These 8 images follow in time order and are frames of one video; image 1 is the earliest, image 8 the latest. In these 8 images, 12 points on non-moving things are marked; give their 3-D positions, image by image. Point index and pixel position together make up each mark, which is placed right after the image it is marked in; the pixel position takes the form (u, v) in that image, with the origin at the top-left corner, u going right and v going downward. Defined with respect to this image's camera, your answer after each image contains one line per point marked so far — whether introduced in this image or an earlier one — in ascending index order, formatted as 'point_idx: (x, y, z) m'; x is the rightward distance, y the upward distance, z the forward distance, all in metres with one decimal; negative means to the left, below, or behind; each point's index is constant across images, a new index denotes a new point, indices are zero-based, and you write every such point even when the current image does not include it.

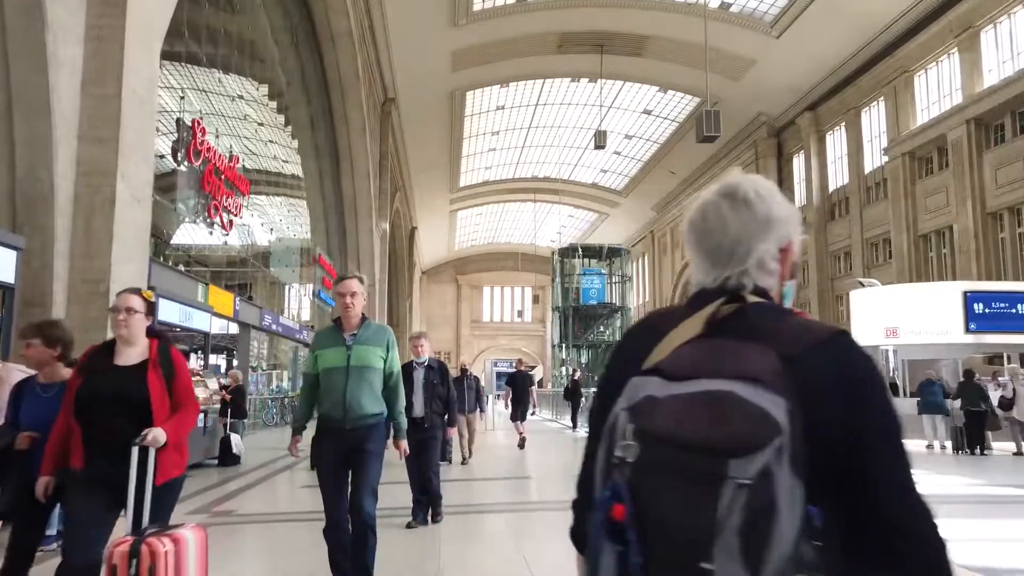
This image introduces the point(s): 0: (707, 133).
0: (+4.9, +3.9, +18.5) m
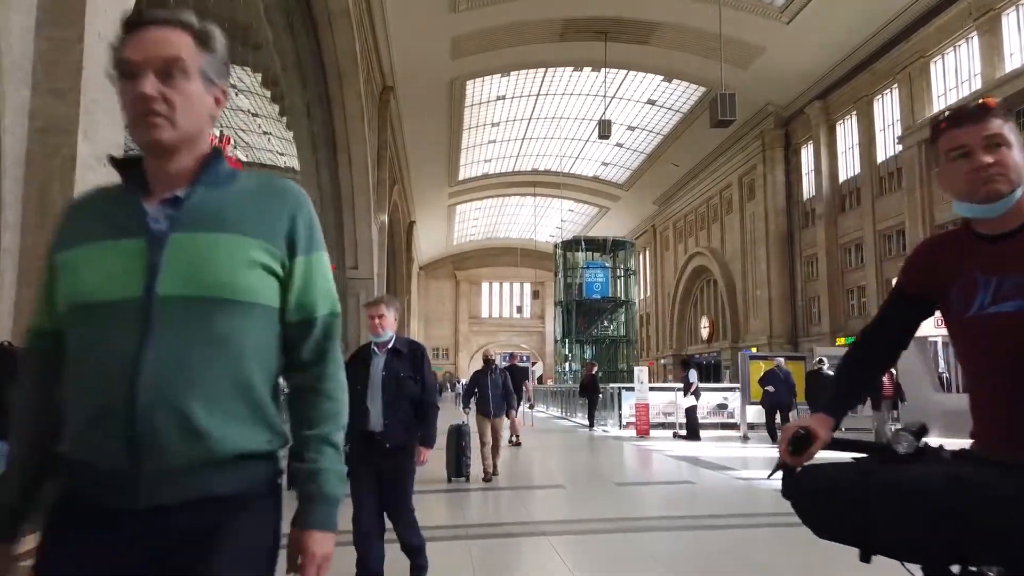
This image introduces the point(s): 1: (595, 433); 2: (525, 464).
0: (+5.1, +4.1, +17.7) m
1: (+1.5, -2.7, +13.3) m
2: (+0.2, -2.4, +9.6) m
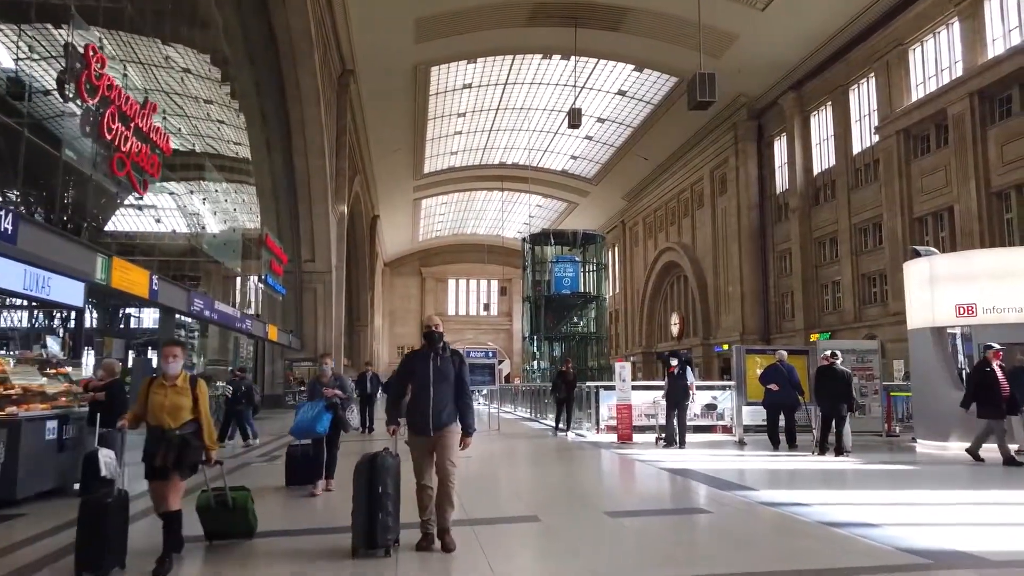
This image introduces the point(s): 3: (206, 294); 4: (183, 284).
0: (+4.3, +4.3, +16.7) m
1: (+1.0, -2.5, +12.1) m
2: (-0.2, -2.2, +8.3) m
3: (-6.0, -0.1, +14.3) m
4: (-5.8, +0.1, +12.9) m
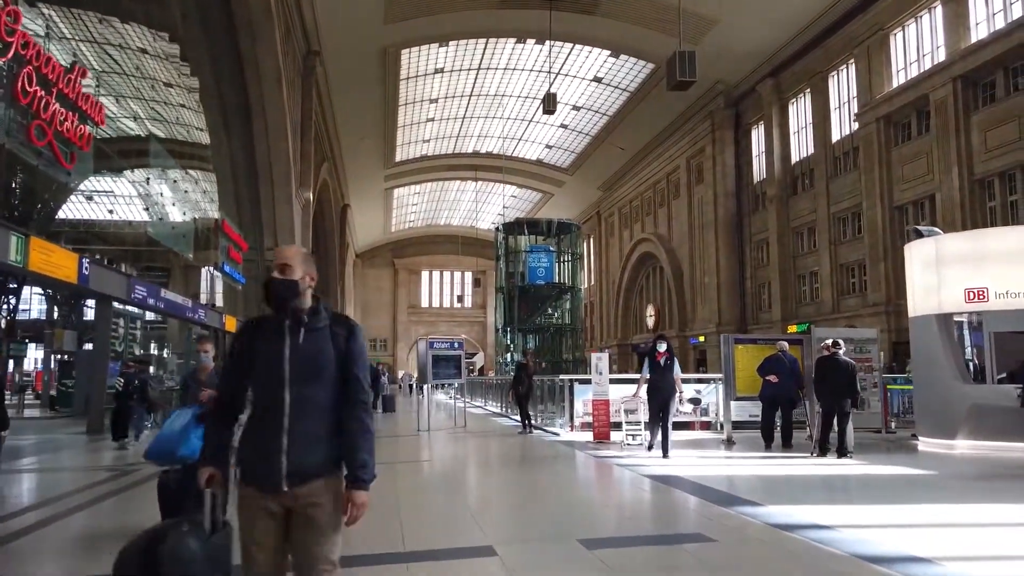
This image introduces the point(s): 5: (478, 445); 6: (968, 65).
0: (+3.7, +4.6, +15.9) m
1: (+0.5, -2.3, +11.3) m
2: (-0.6, -2.0, +7.5) m
3: (-6.5, +0.1, +13.2) m
4: (-6.3, +0.3, +11.8) m
5: (-0.4, -2.3, +10.6) m
6: (+12.2, +6.0, +19.5) m
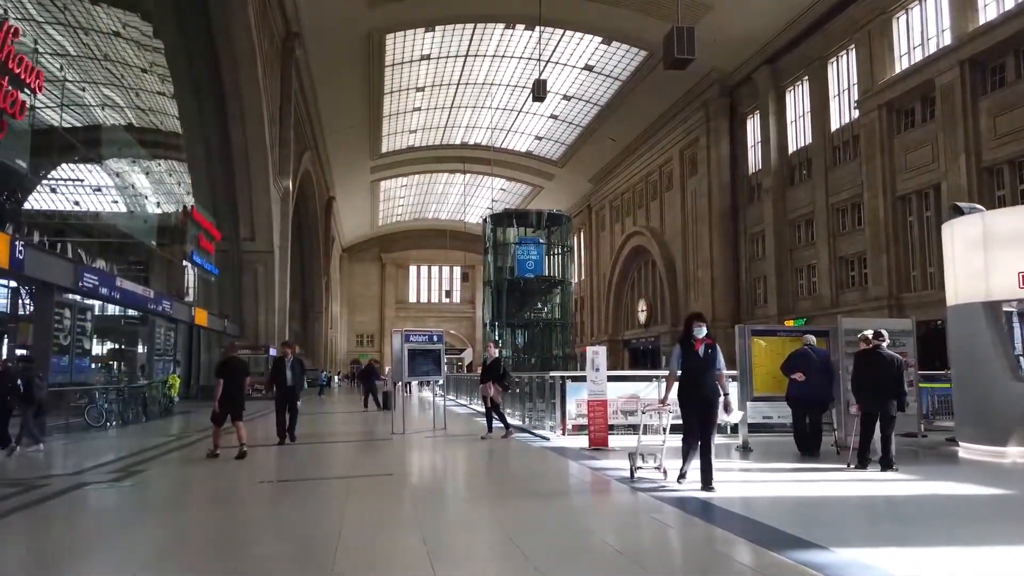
0: (+3.4, +4.8, +14.9) m
1: (+0.3, -2.2, +10.4) m
2: (-0.8, -1.9, +6.5) m
3: (-6.8, +0.3, +12.2) m
4: (-6.6, +0.5, +10.8) m
5: (-0.6, -2.1, +9.6) m
6: (+11.9, +6.1, +18.6) m
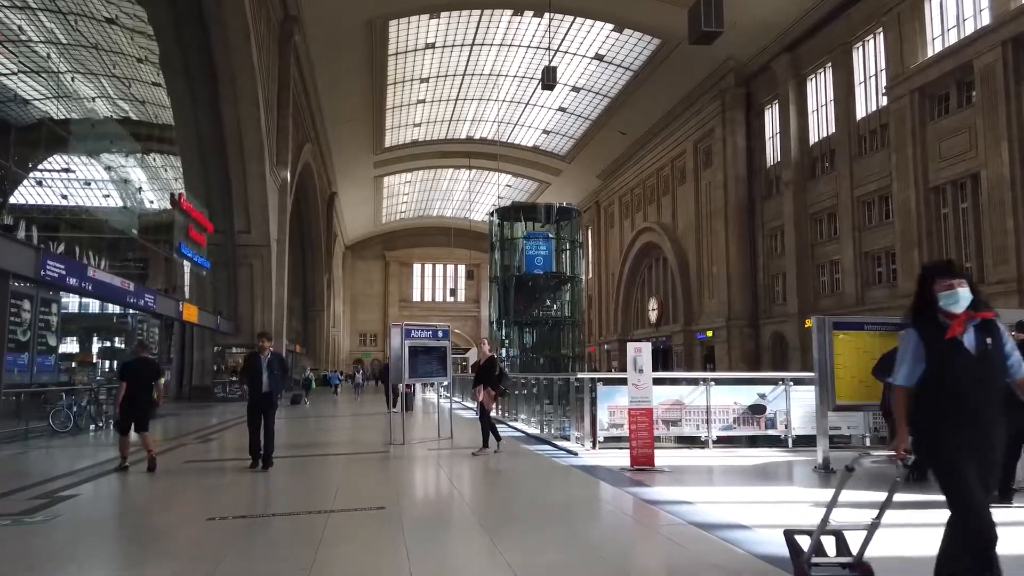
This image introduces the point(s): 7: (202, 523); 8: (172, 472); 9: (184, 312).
0: (+3.6, +4.9, +13.7) m
1: (+0.4, -2.0, +9.2) m
2: (-0.6, -1.8, +5.3) m
3: (-6.6, +0.4, +11.0) m
4: (-6.4, +0.6, +9.6) m
5: (-0.5, -2.0, +8.4) m
6: (+12.1, +6.2, +17.4) m
7: (-2.5, -1.9, +5.8) m
8: (-3.9, -2.1, +8.3) m
9: (-8.1, -0.6, +18.0) m
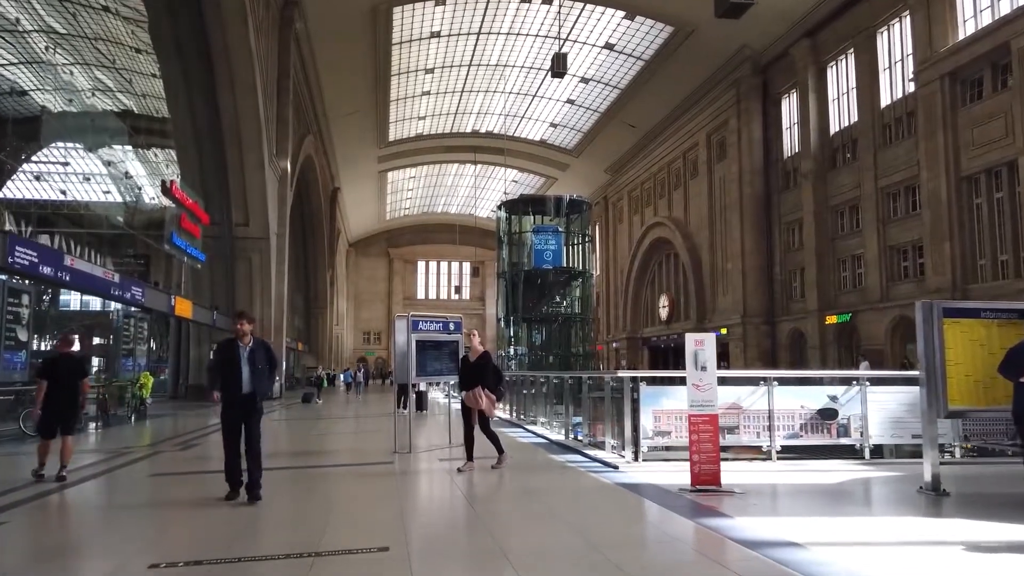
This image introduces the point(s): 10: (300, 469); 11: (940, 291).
0: (+3.9, +5.0, +12.7) m
1: (+0.6, -1.9, +8.2) m
2: (-0.4, -1.6, +4.4) m
3: (-6.4, +0.6, +10.1) m
4: (-6.2, +0.8, +8.7) m
5: (-0.3, -1.9, +7.5) m
6: (+12.4, +6.4, +16.3) m
7: (-2.3, -1.7, +4.9) m
8: (-3.7, -2.0, +7.4) m
9: (-7.8, -0.4, +17.1) m
10: (-2.3, -2.0, +8.1) m
11: (+11.6, -0.1, +19.7) m
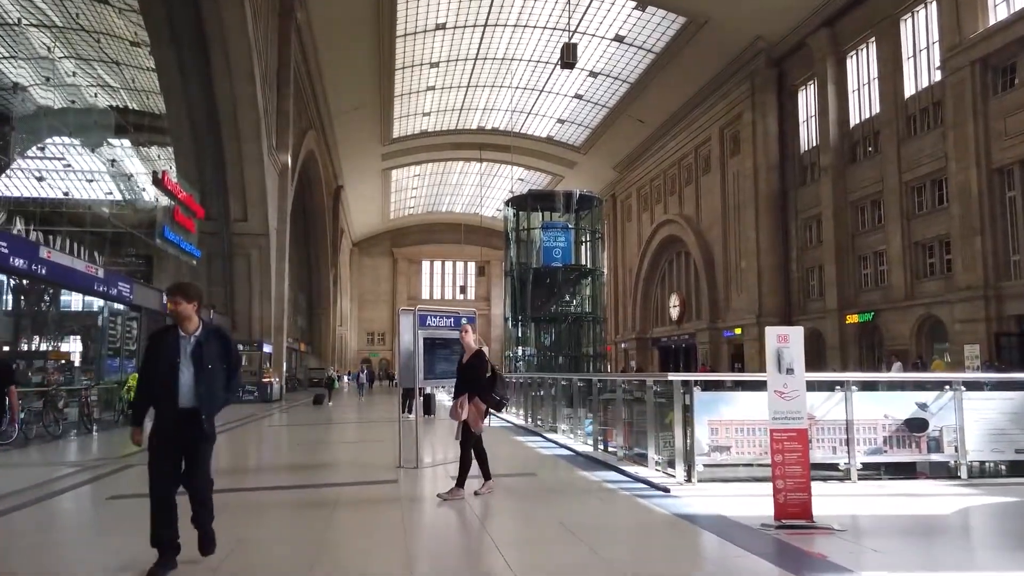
0: (+4.1, +5.1, +11.9) m
1: (+0.8, -1.8, +7.4) m
2: (-0.3, -1.6, +3.5) m
3: (-6.2, +0.6, +9.3) m
4: (-6.0, +0.8, +7.9) m
5: (-0.1, -1.8, +6.6) m
6: (+12.6, +6.5, +15.4) m
7: (-2.1, -1.7, +4.0) m
8: (-3.5, -1.9, +6.6) m
9: (-7.6, -0.4, +16.3) m
10: (-2.2, -1.9, +7.2) m
11: (+11.8, 0.0, +18.8) m
